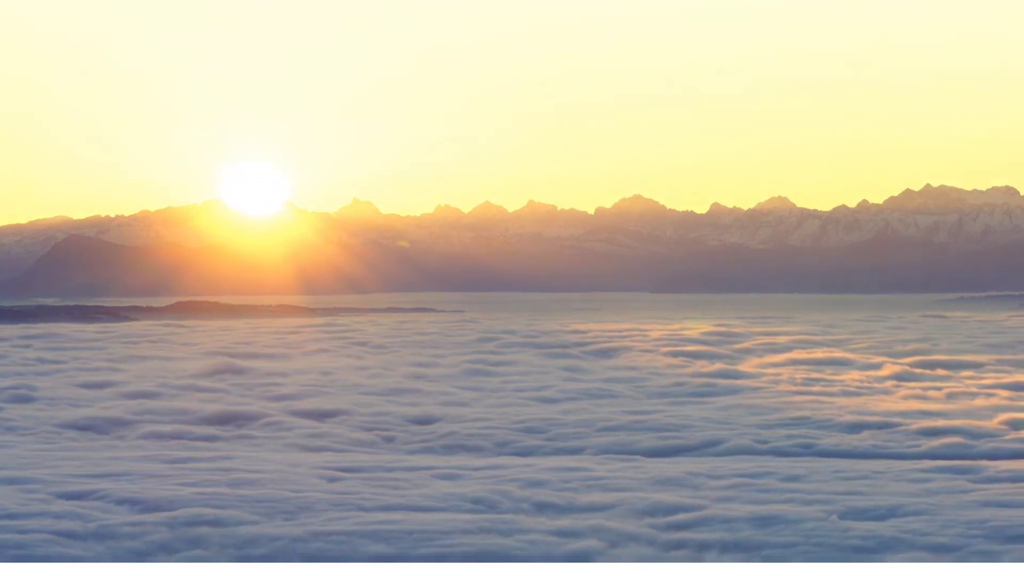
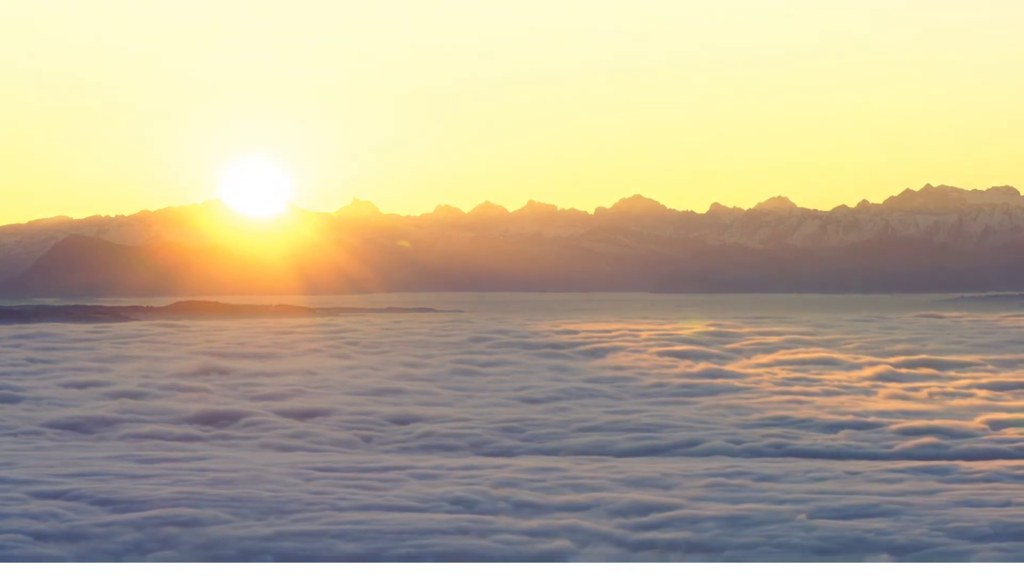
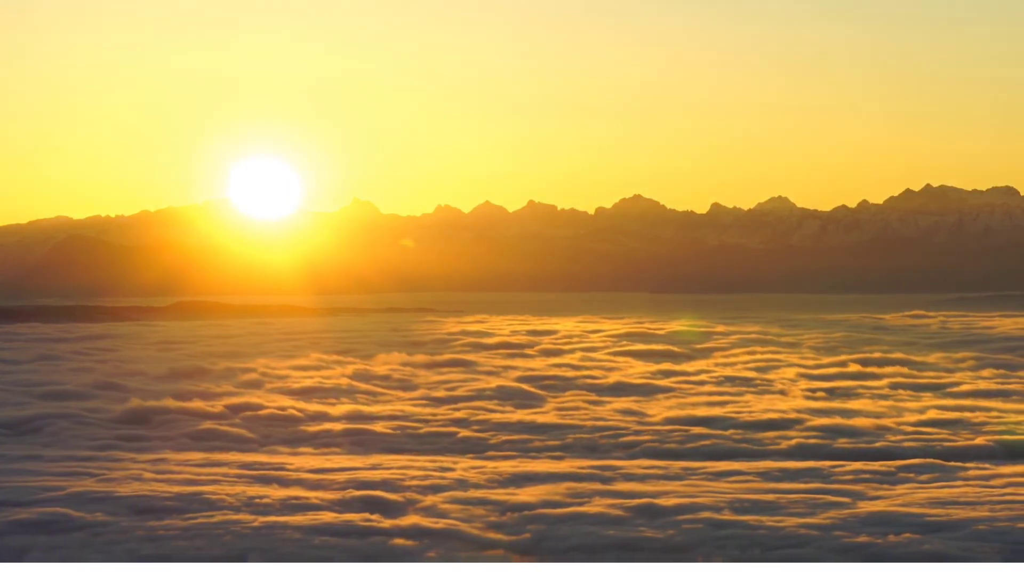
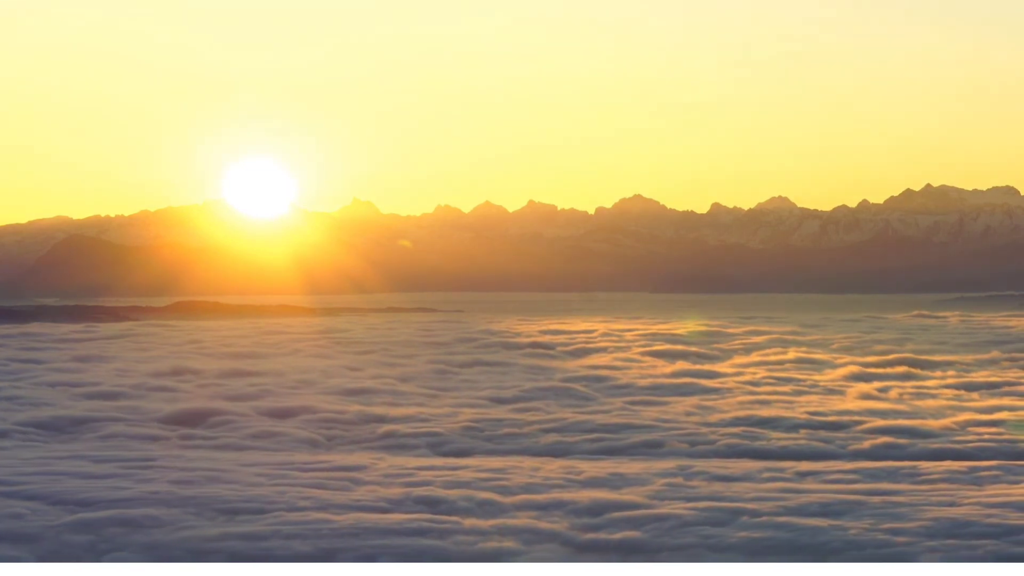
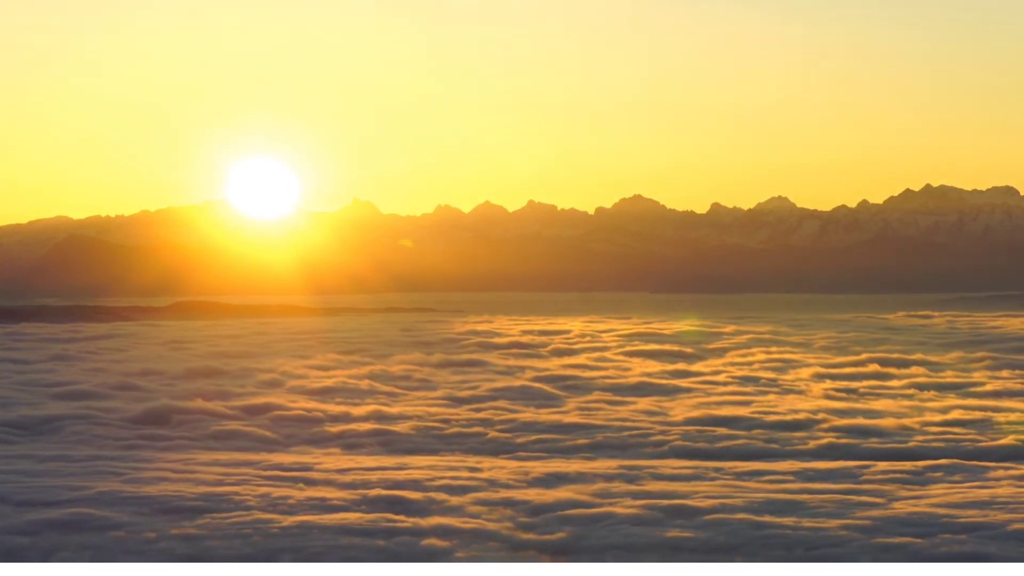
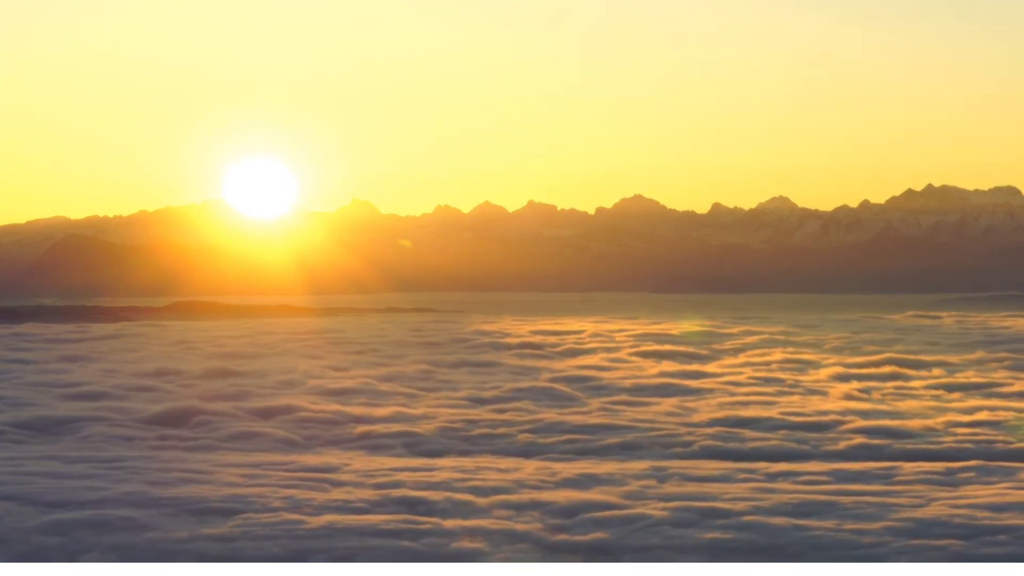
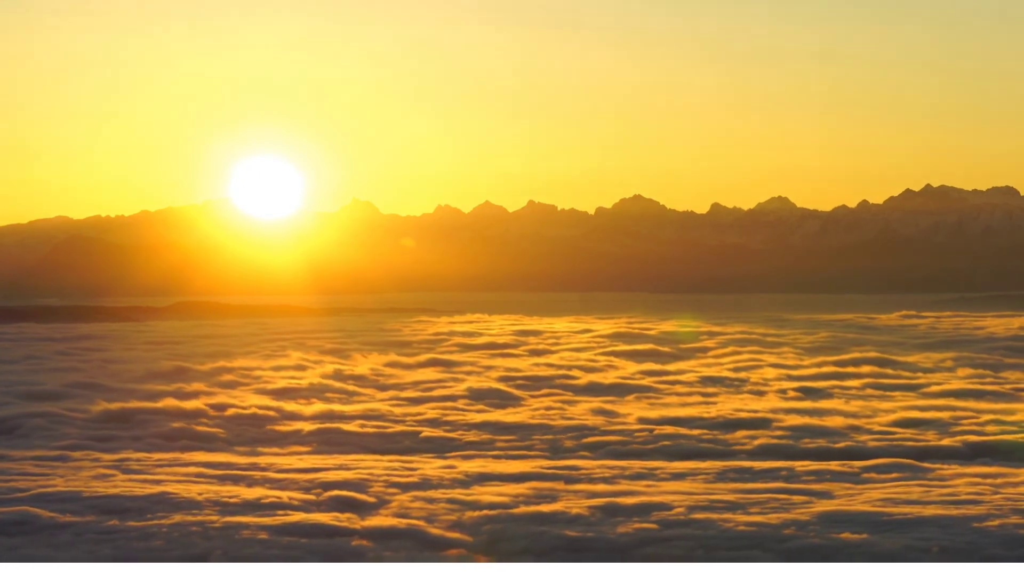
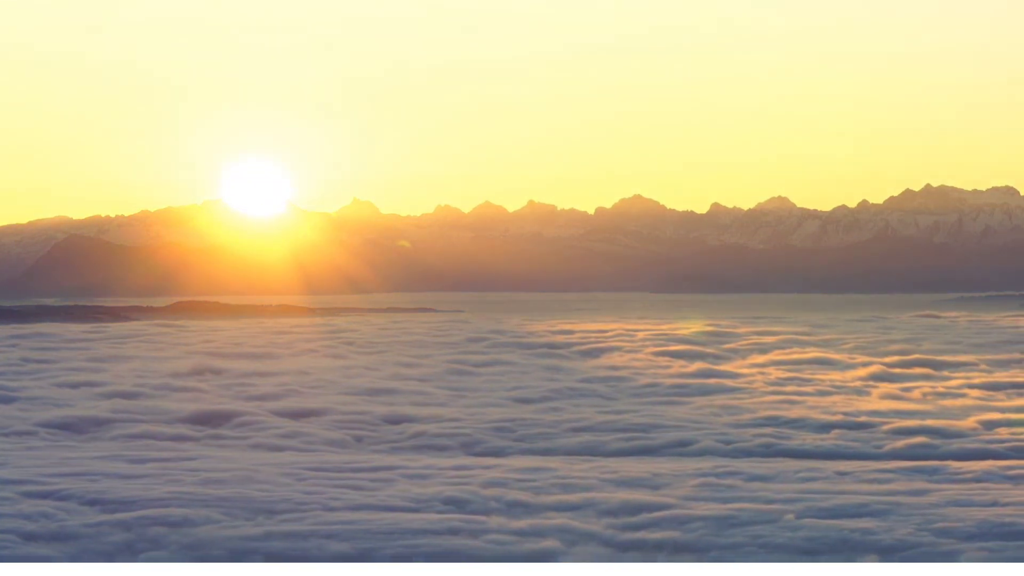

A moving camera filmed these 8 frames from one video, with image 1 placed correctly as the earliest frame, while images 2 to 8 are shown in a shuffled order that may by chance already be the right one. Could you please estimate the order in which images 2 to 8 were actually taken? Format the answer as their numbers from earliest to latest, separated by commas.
2, 8, 4, 6, 5, 3, 7
